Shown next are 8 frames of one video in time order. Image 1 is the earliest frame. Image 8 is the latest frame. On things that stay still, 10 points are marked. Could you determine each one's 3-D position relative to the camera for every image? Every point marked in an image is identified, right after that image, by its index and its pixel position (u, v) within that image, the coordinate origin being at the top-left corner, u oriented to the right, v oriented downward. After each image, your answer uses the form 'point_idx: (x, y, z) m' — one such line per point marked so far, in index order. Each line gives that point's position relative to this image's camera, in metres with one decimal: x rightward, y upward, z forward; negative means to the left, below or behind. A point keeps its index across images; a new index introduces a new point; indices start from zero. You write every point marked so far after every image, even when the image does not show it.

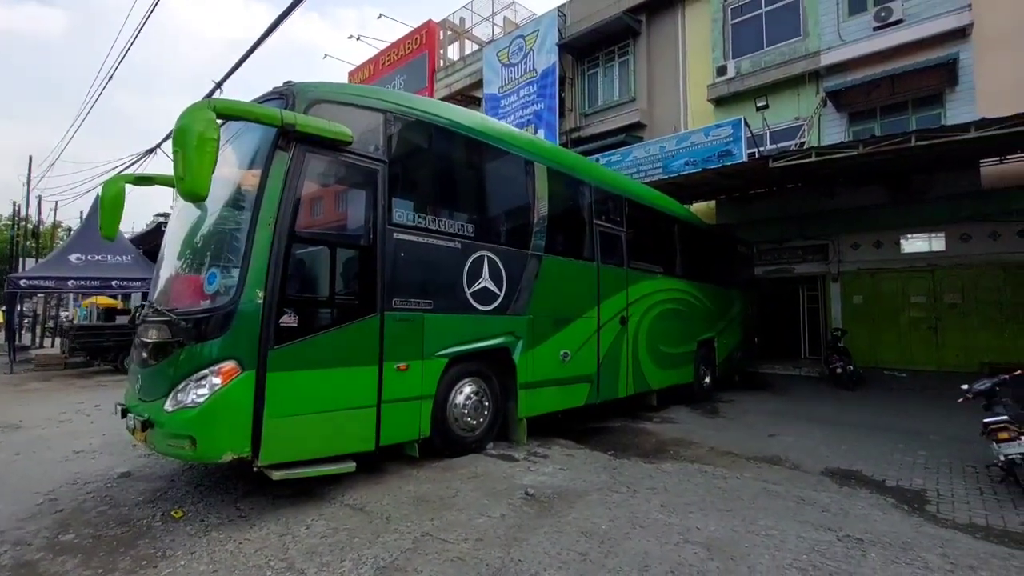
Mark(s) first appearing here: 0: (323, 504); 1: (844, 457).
0: (-1.5, -1.8, +4.0) m
1: (+4.2, -2.1, +6.3) m
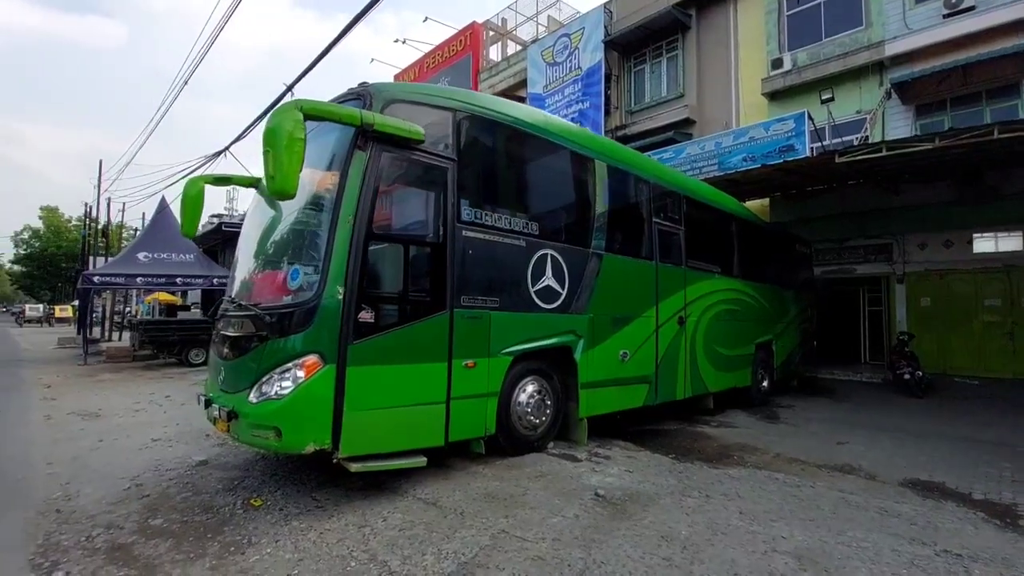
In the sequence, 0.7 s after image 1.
0: (-0.9, -1.7, +4.1) m
1: (+4.9, -2.1, +5.9) m
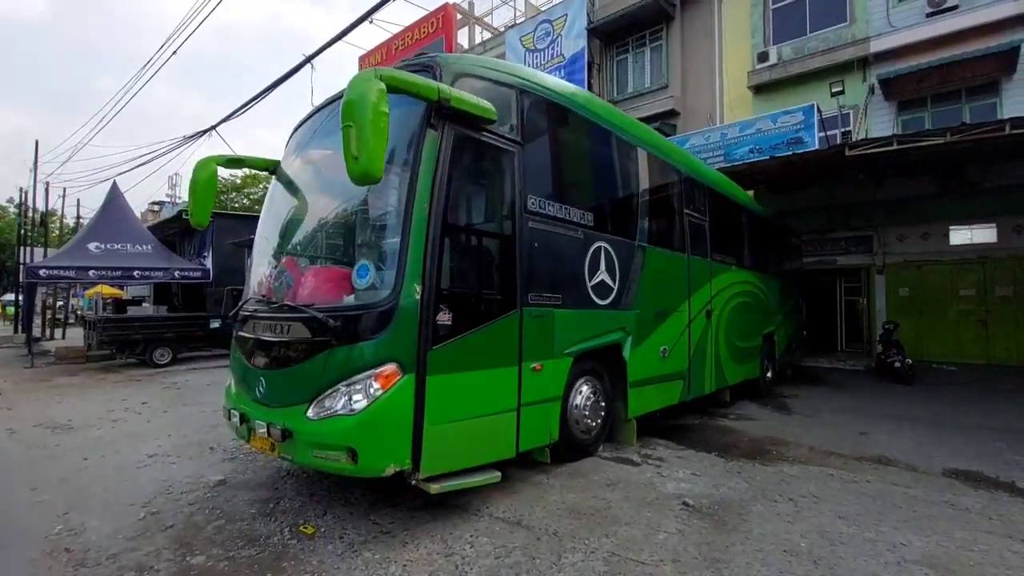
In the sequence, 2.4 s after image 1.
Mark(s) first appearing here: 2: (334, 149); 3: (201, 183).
0: (-0.3, -1.7, +3.7) m
1: (+5.4, -2.1, +6.0) m
2: (-1.6, +1.1, +4.2) m
3: (-2.9, +1.0, +4.6) m
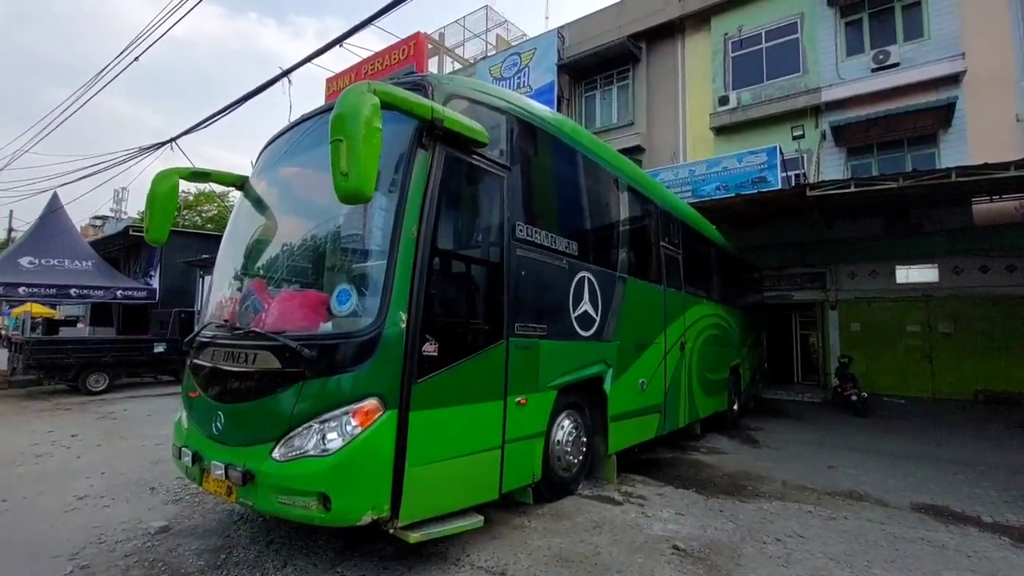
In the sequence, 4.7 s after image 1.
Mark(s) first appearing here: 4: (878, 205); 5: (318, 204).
0: (-0.4, -1.9, +3.4) m
1: (+5.1, -2.5, +6.2) m
2: (-1.6, +0.9, +4.0) m
3: (-3.0, +0.8, +4.2) m
4: (+8.6, +2.0, +11.6) m
5: (-1.5, +0.6, +3.8) m
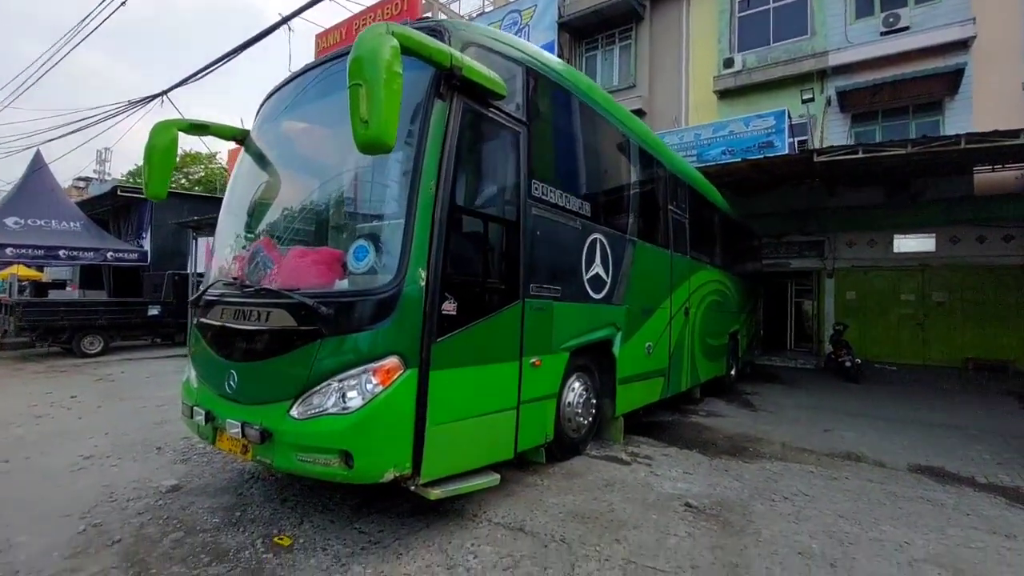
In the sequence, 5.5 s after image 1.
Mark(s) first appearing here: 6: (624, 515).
0: (-0.3, -1.6, +3.4) m
1: (+5.1, -2.1, +6.3) m
2: (-1.5, +1.3, +3.8) m
3: (-2.9, +1.1, +4.0) m
4: (+8.6, +2.7, +11.5) m
5: (-1.4, +0.9, +3.6) m
6: (+0.8, -1.6, +3.6) m
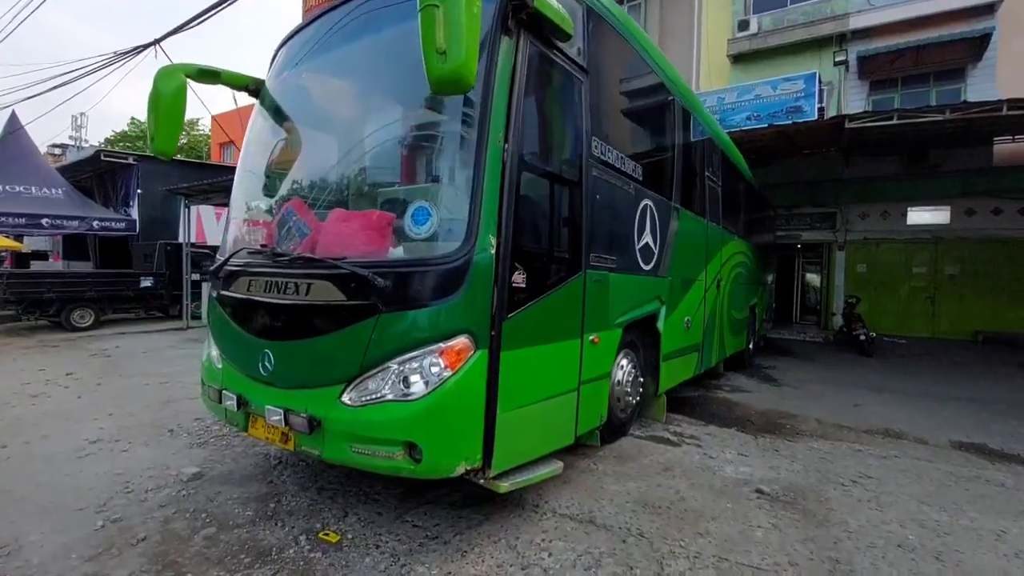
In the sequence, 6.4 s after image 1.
0: (+0.1, -1.4, +3.1) m
1: (+5.5, -1.7, +6.2) m
2: (-1.1, +1.5, +3.3) m
3: (-2.4, +1.3, +3.5) m
4: (+8.8, +3.3, +11.2) m
5: (-0.9, +1.1, +3.2) m
6: (+1.2, -1.4, +3.3) m
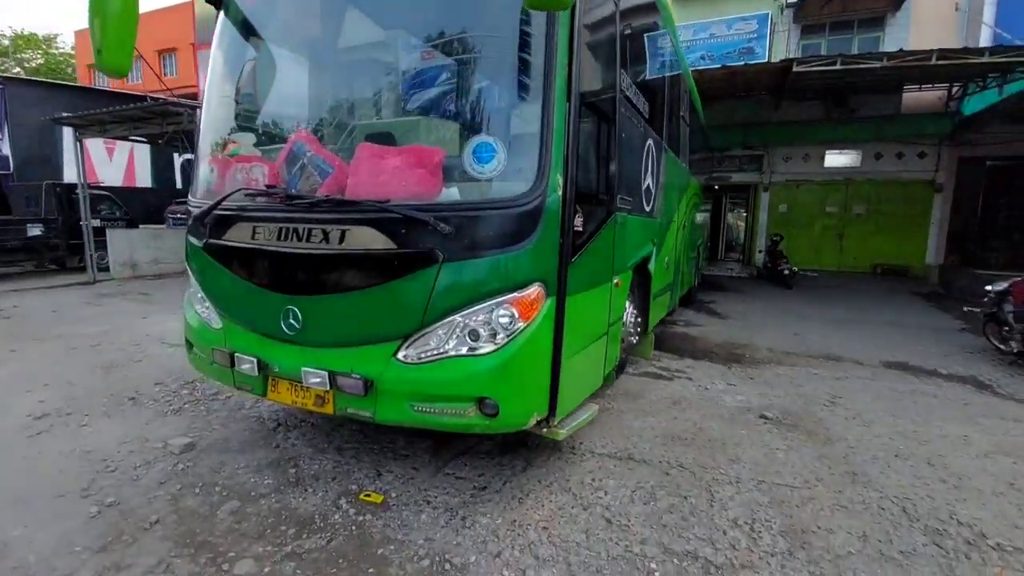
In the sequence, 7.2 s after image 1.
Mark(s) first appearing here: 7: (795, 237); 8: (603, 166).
0: (+0.4, -1.1, +3.2) m
1: (+5.2, -0.9, +7.0) m
2: (-0.9, +1.8, +2.8) m
3: (-2.2, +1.6, +2.8) m
4: (+7.6, +4.8, +11.9) m
5: (-0.7, +1.4, +2.7) m
6: (+1.5, -1.0, +3.5) m
7: (+8.4, +1.5, +14.6) m
8: (+0.5, +0.8, +3.0) m
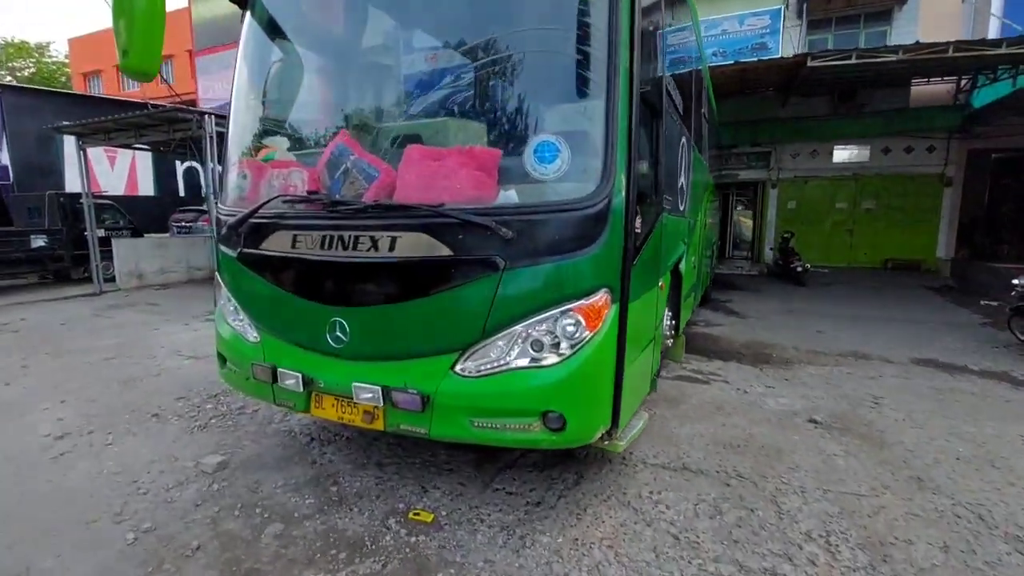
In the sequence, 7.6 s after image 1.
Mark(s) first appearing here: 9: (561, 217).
0: (+0.7, -1.1, +3.0) m
1: (+5.5, -0.8, +6.9) m
2: (-0.6, +1.7, +2.7) m
3: (-2.0, +1.6, +2.7) m
4: (+7.8, +4.9, +11.8) m
5: (-0.4, +1.4, +2.6) m
6: (+1.8, -1.0, +3.4) m
7: (+8.6, +1.6, +14.5) m
8: (+0.8, +0.7, +2.9) m
9: (+0.2, +0.3, +2.2) m
